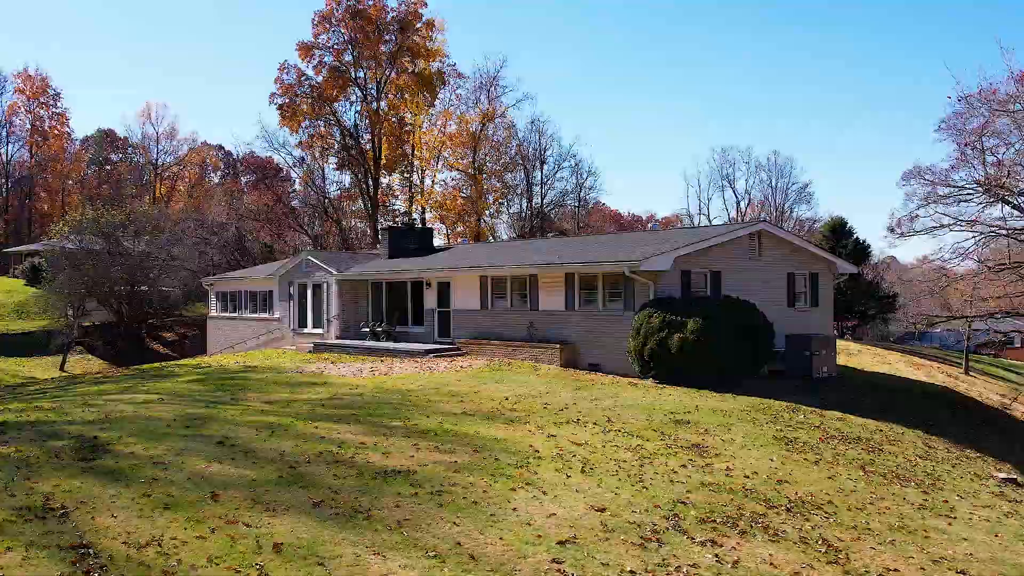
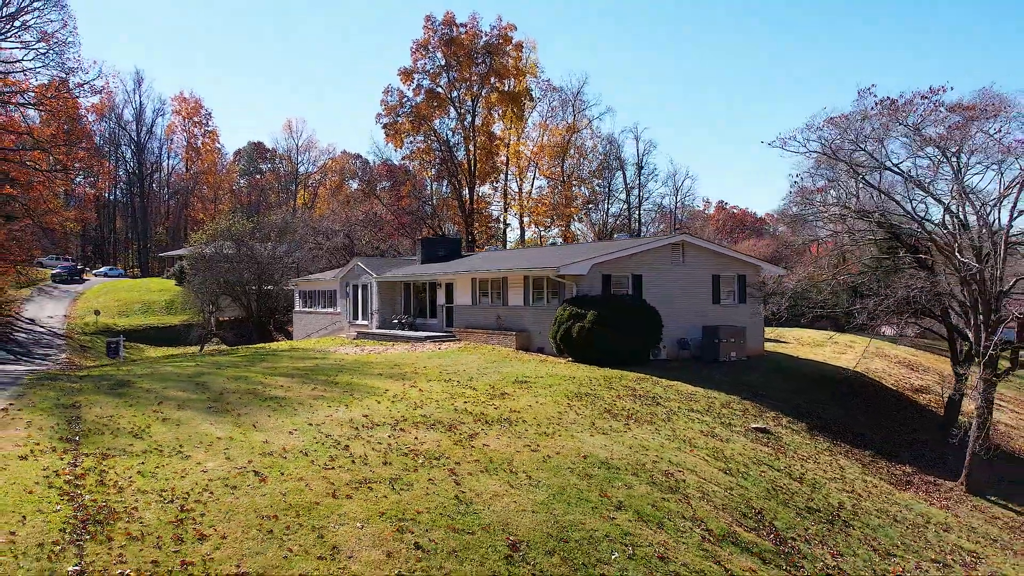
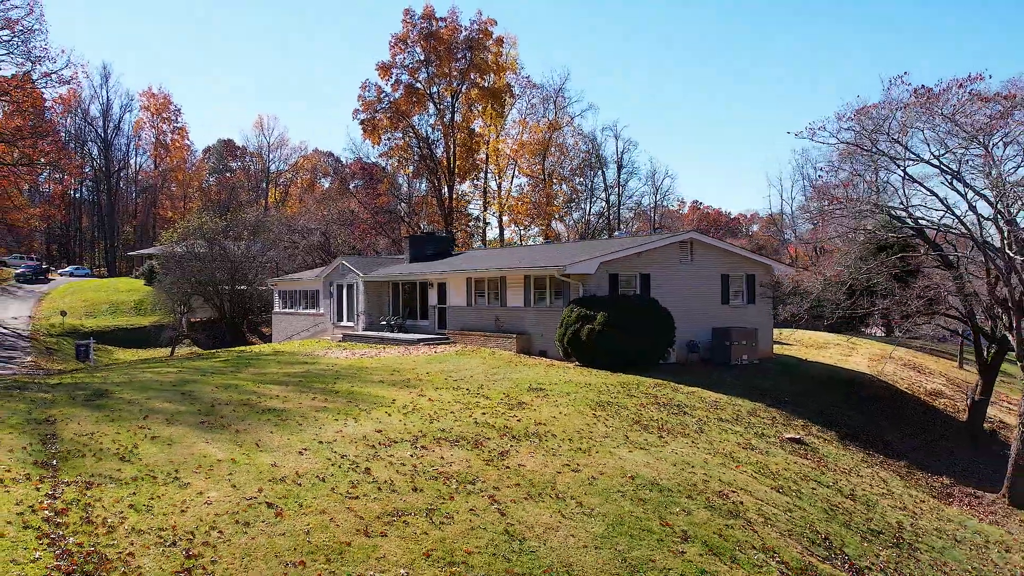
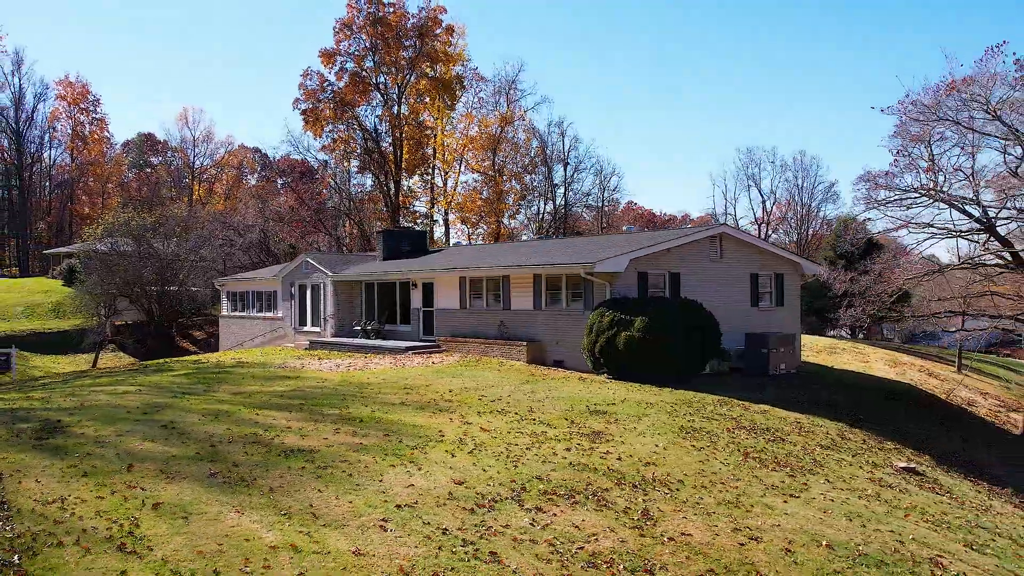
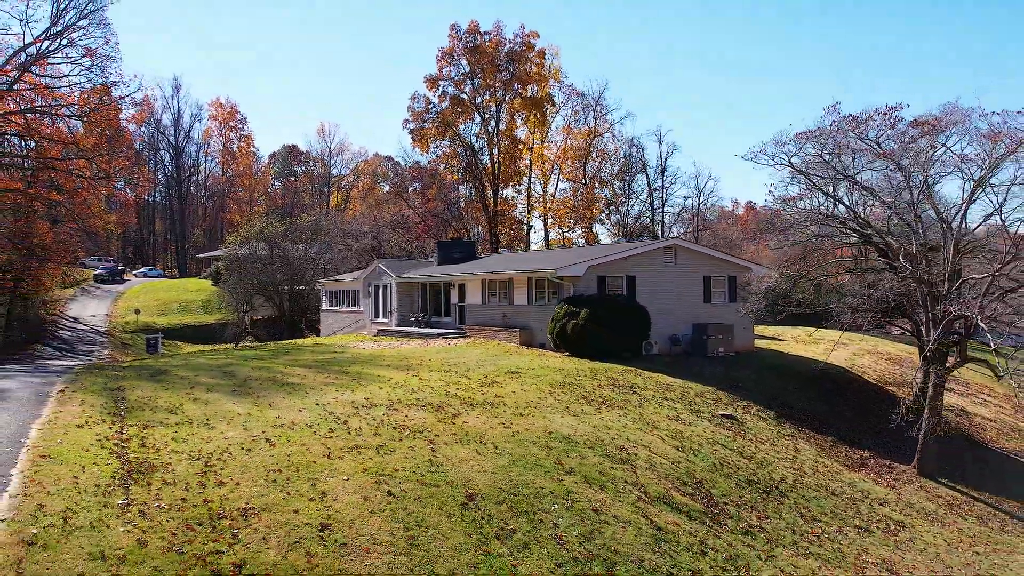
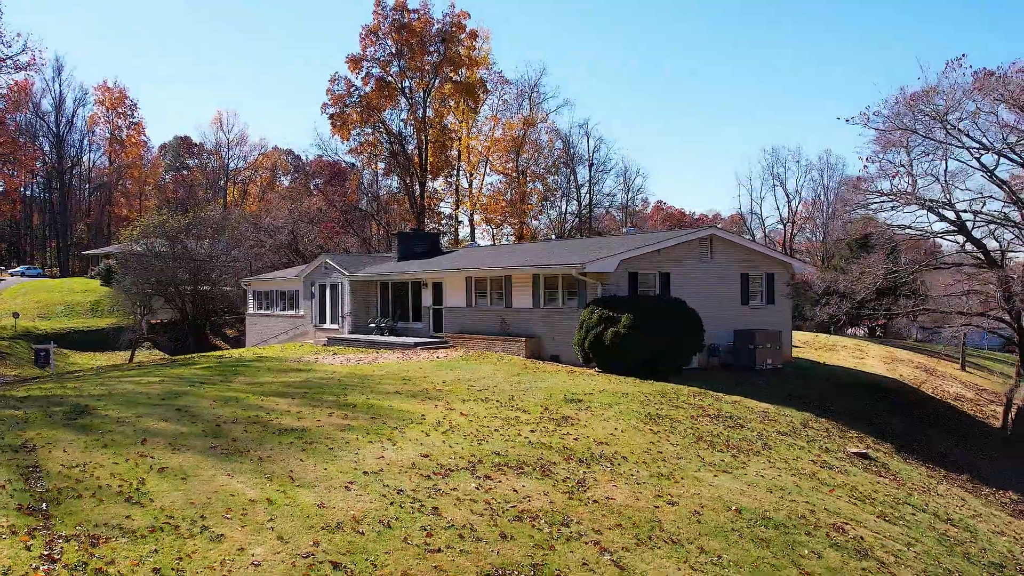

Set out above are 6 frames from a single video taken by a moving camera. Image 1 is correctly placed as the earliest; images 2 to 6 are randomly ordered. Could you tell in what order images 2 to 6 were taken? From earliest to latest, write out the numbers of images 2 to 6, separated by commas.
4, 6, 3, 2, 5
